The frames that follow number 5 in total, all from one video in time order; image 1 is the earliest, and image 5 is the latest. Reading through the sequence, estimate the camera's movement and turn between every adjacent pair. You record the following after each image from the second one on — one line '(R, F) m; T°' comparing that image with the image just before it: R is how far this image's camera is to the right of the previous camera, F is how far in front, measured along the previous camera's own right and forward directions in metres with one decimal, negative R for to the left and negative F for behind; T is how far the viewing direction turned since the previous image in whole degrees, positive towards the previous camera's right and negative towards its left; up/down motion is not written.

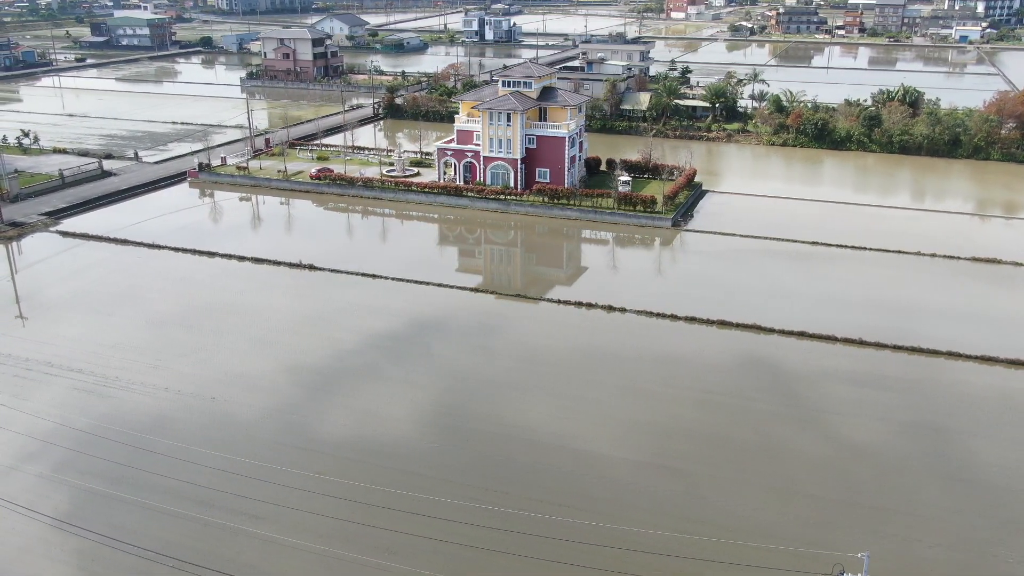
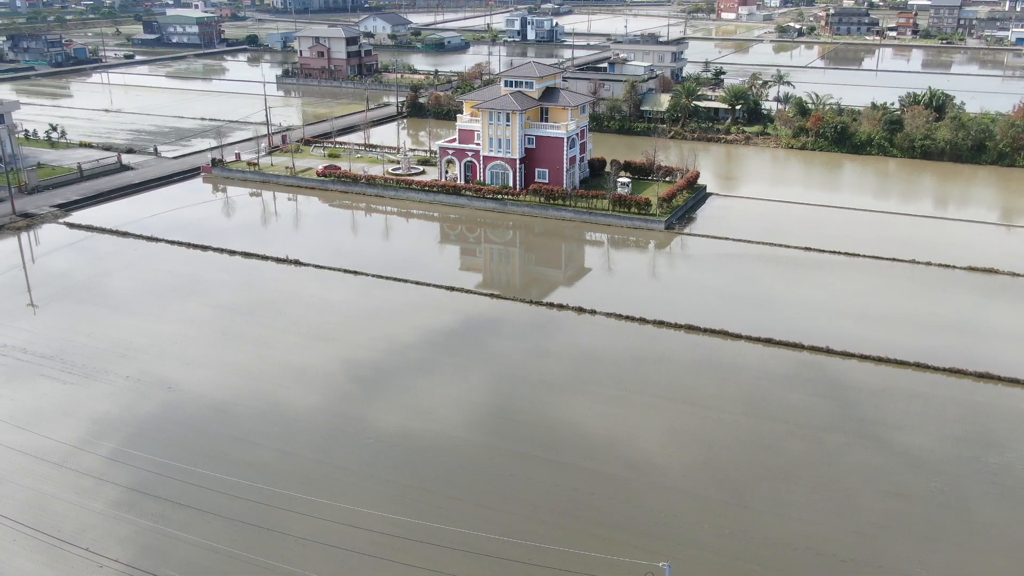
(+1.0, 0.0) m; -3°
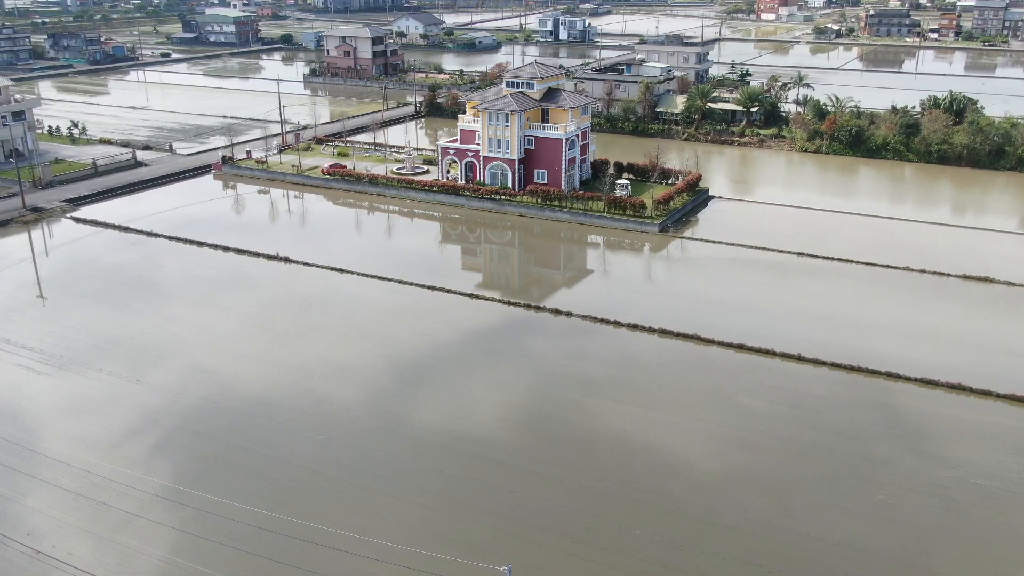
(+0.8, 0.0) m; -3°
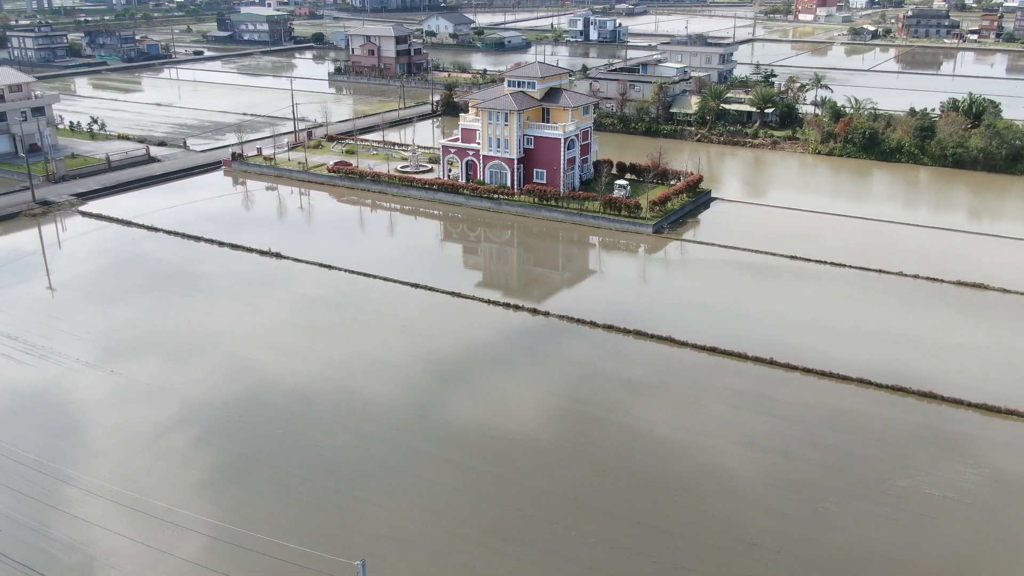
(+0.7, 0.0) m; -2°
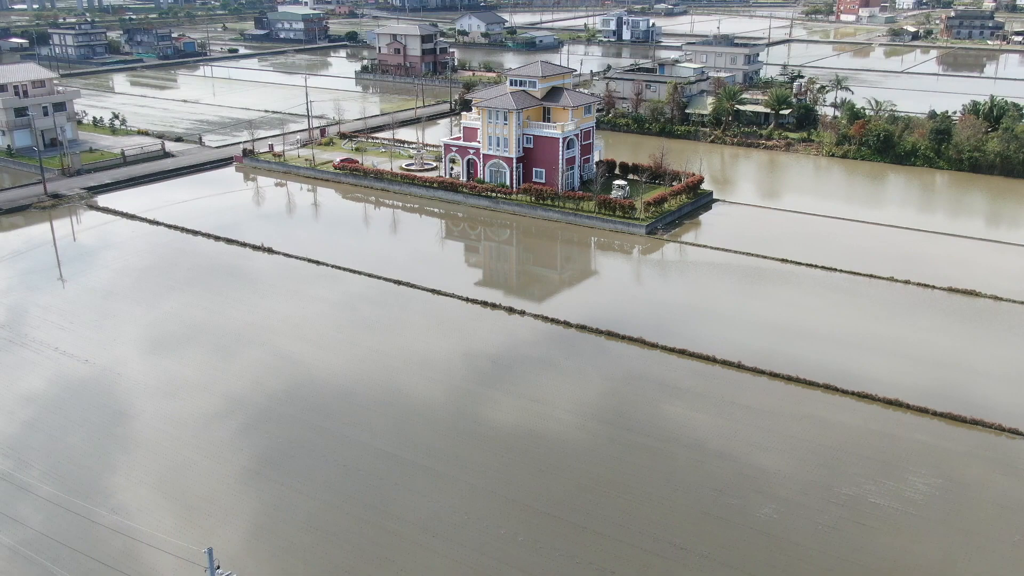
(+0.8, 0.0) m; -3°
